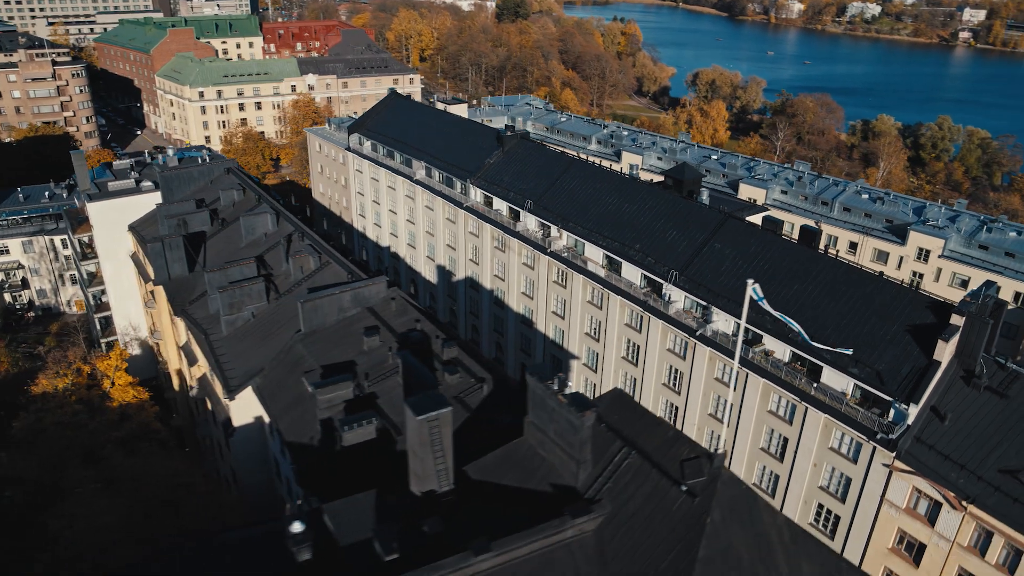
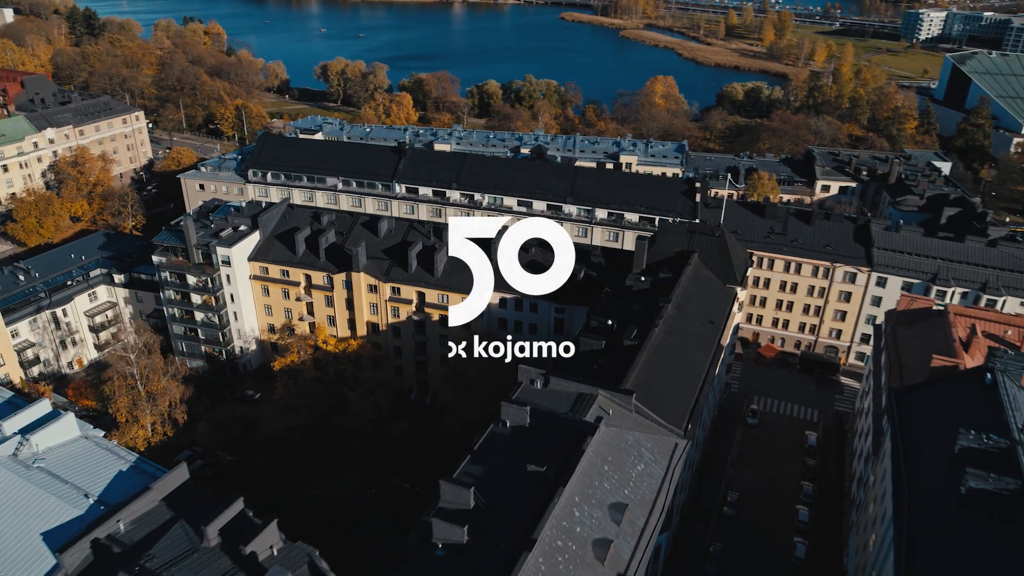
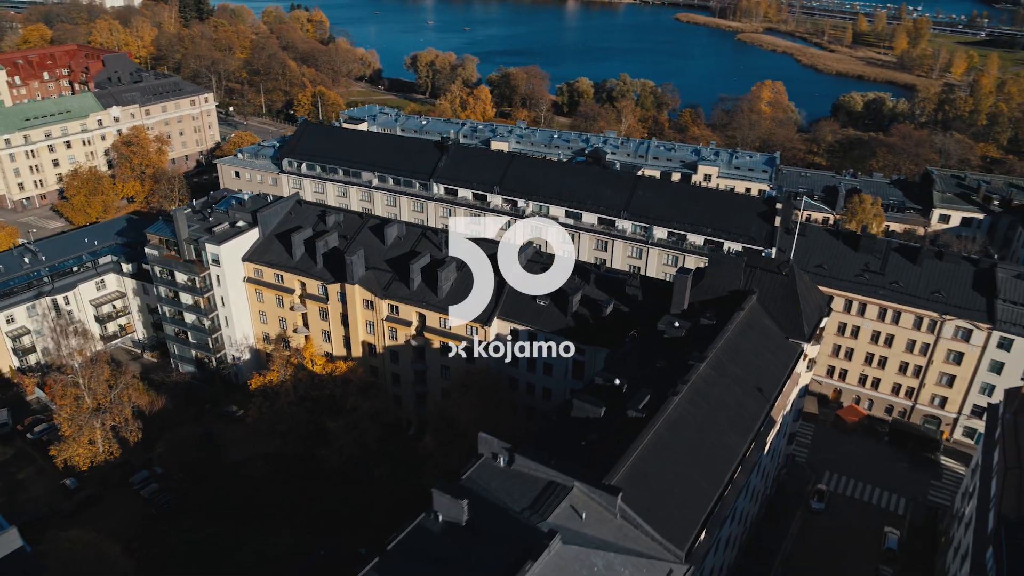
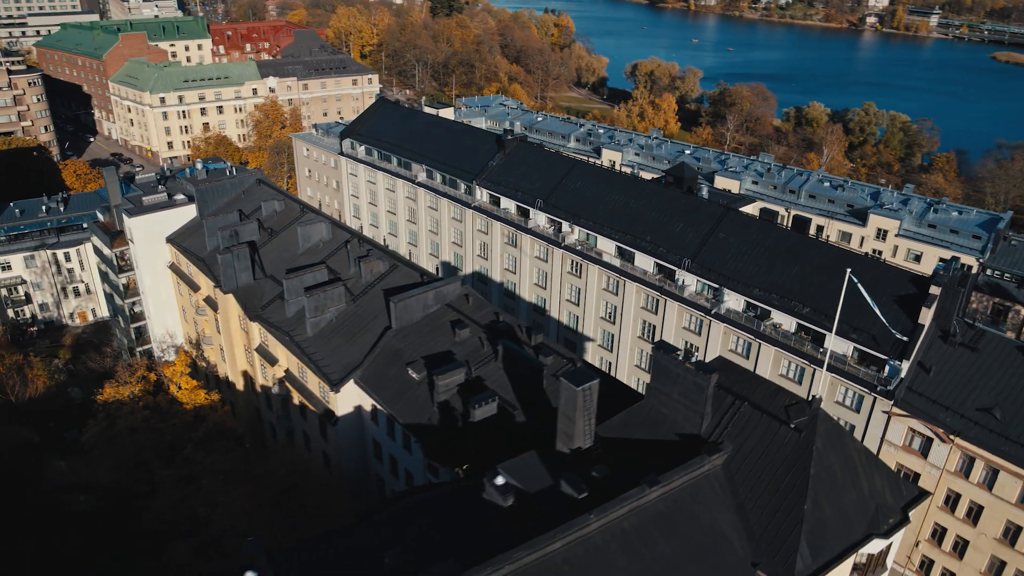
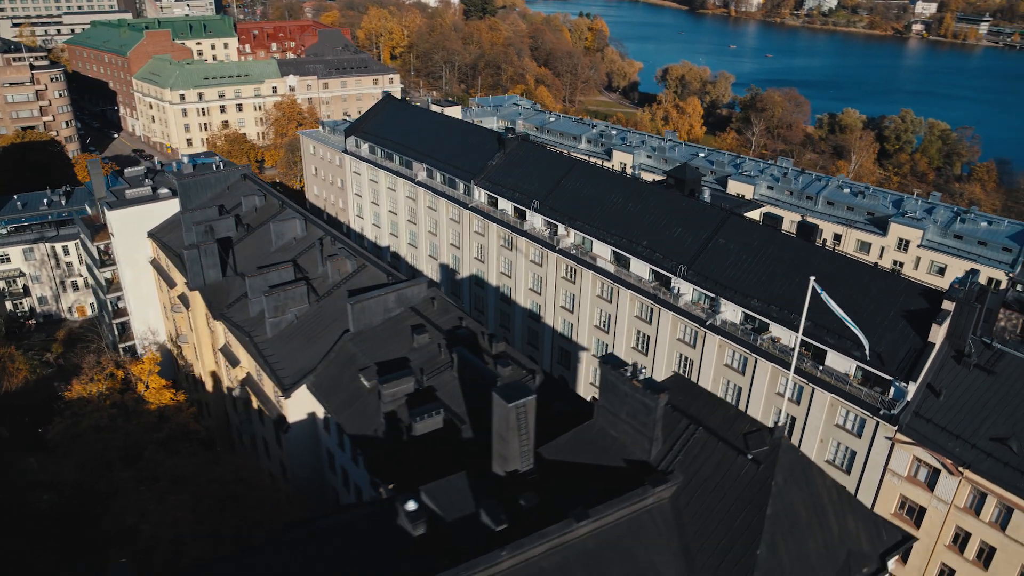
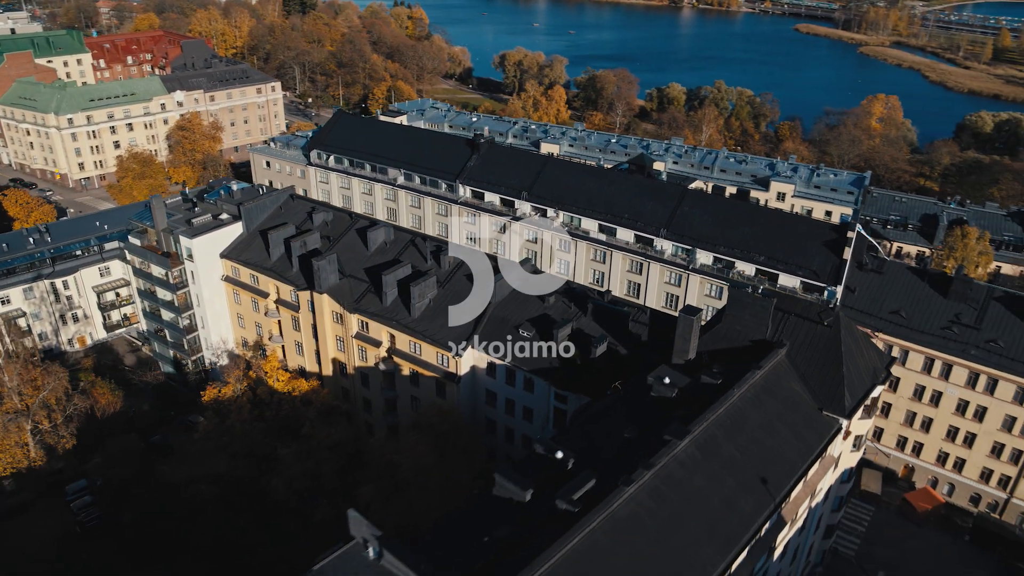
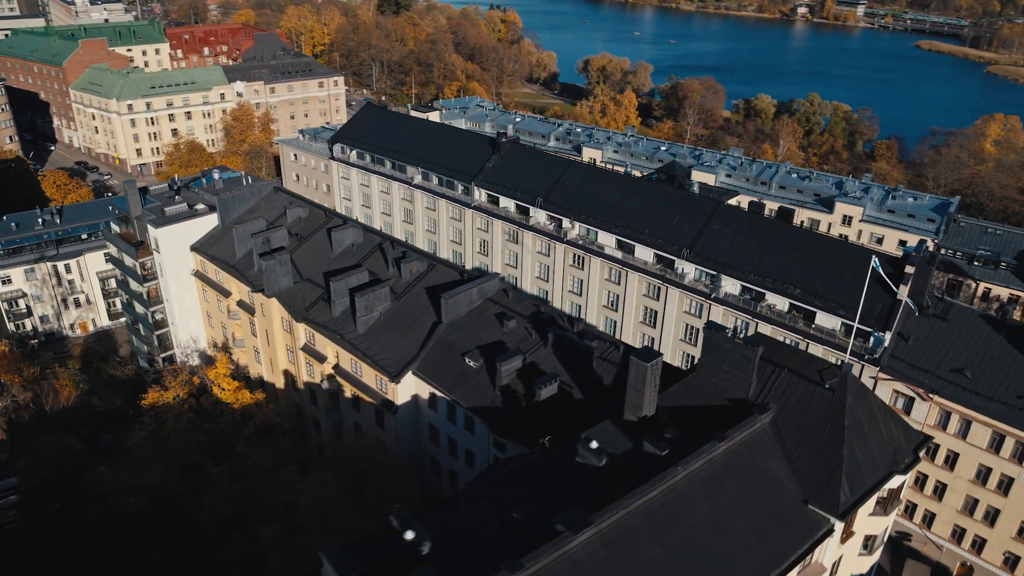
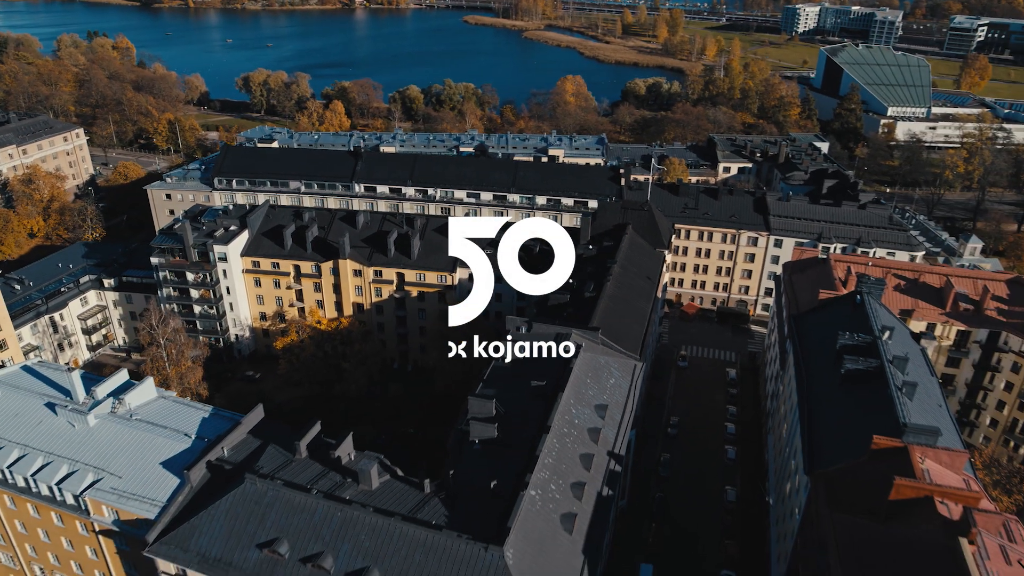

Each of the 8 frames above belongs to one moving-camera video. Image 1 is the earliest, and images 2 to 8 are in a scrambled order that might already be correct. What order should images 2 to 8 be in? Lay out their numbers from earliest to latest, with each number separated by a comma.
5, 4, 7, 6, 3, 2, 8
